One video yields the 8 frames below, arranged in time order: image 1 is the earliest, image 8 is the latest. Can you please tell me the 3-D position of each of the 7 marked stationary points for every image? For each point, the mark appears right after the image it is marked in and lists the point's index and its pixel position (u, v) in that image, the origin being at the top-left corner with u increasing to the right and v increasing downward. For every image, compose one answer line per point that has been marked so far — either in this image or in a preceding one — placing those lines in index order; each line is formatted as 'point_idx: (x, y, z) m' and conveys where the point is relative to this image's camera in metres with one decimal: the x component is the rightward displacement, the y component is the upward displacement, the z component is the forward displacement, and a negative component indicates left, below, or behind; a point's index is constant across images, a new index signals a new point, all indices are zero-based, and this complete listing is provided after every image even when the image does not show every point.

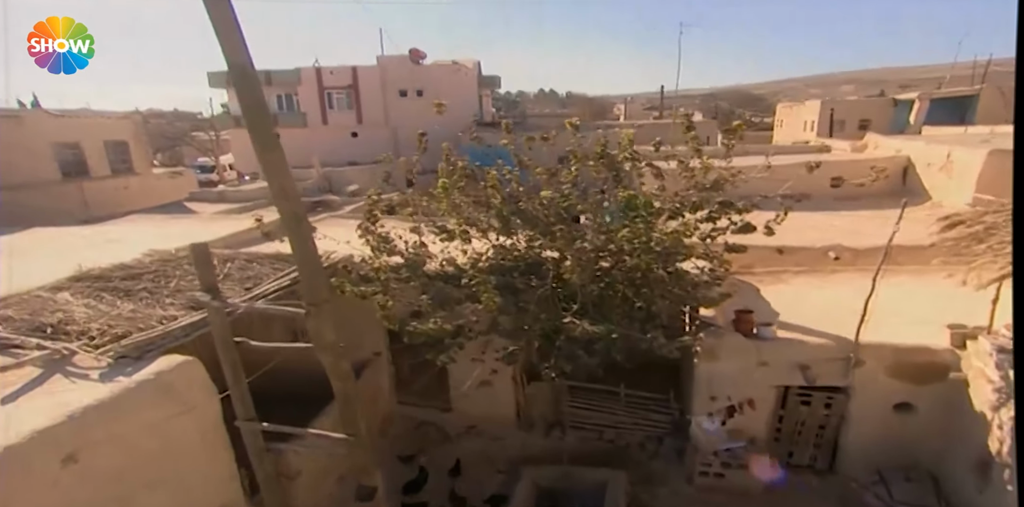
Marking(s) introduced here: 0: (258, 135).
0: (-1.6, +0.7, +3.3) m
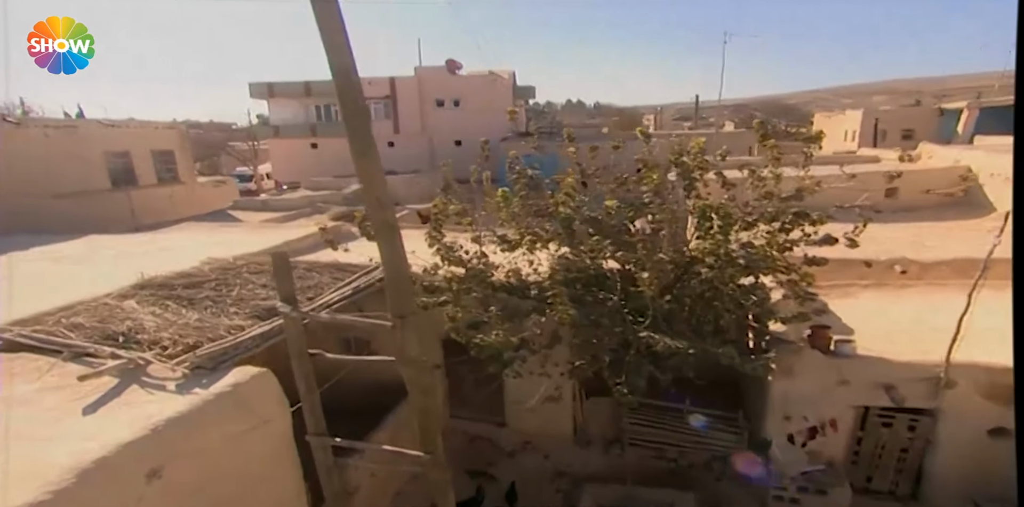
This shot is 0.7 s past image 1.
0: (-1.0, +0.7, +3.2) m
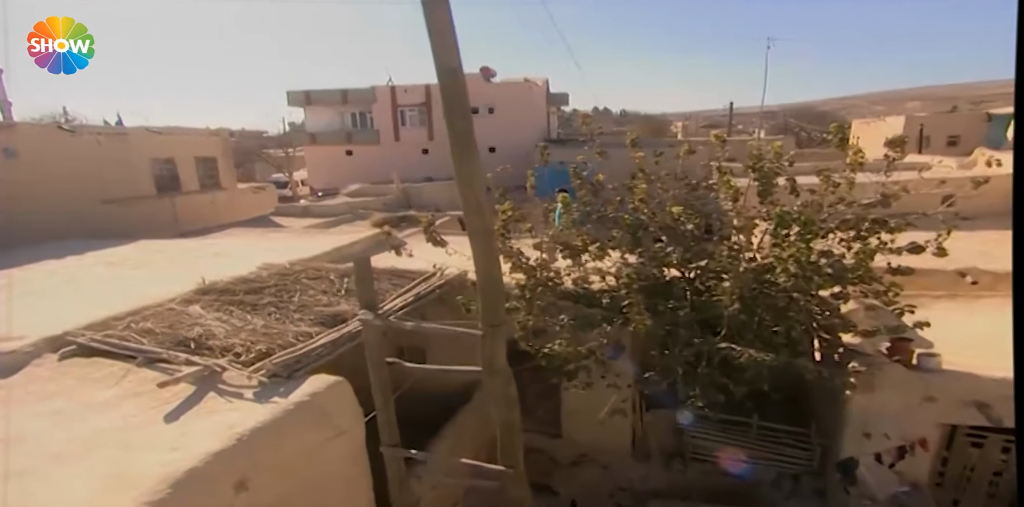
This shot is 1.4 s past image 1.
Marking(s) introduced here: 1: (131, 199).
0: (-0.3, +0.6, +3.1) m
1: (-8.6, +1.2, +11.8) m
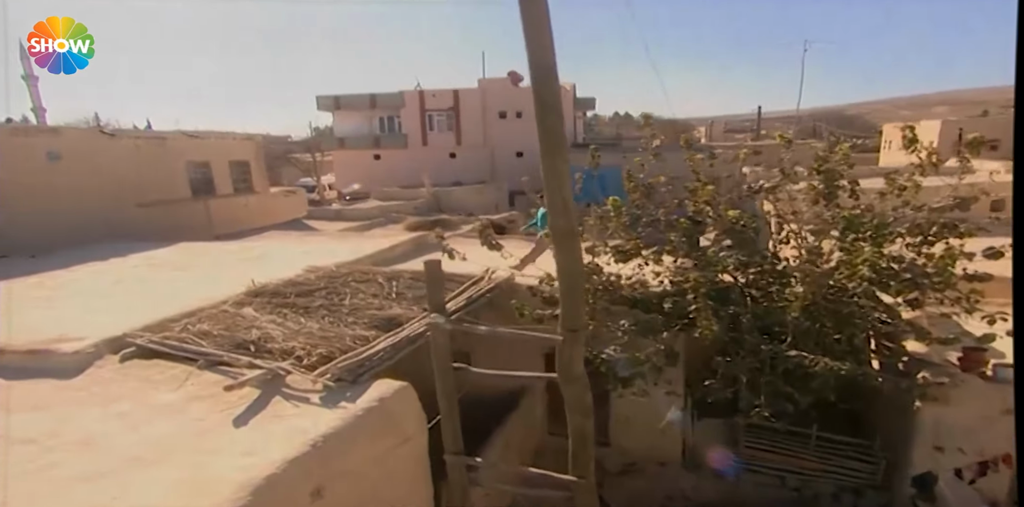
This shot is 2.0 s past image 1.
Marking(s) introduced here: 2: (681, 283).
0: (+0.2, +0.6, +3.0) m
1: (-7.8, +1.2, +11.9) m
2: (+1.8, -0.3, +5.6) m
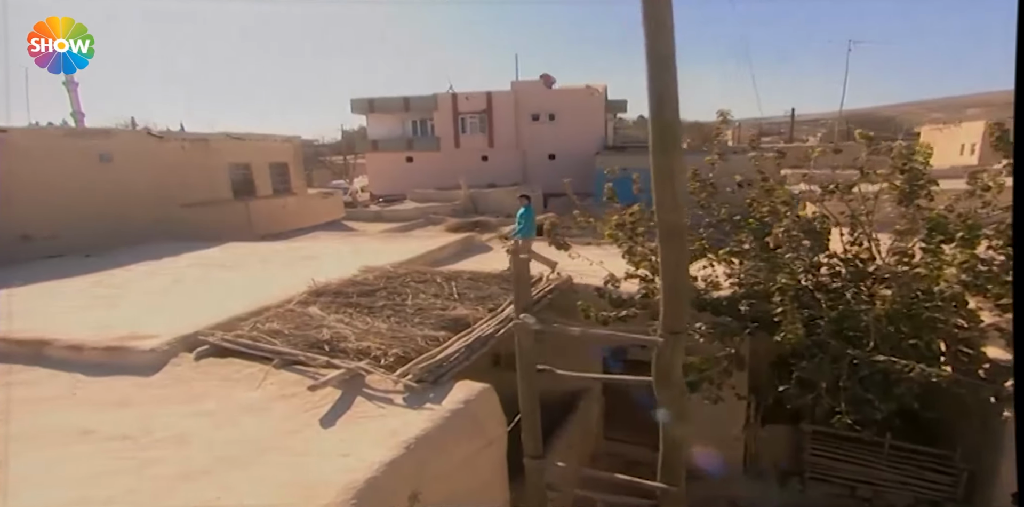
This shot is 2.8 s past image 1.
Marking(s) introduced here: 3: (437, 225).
0: (+0.8, +0.7, +2.9) m
1: (-6.9, +1.2, +12.1) m
2: (+2.5, -0.3, +5.4) m
3: (-1.7, +0.6, +11.7) m
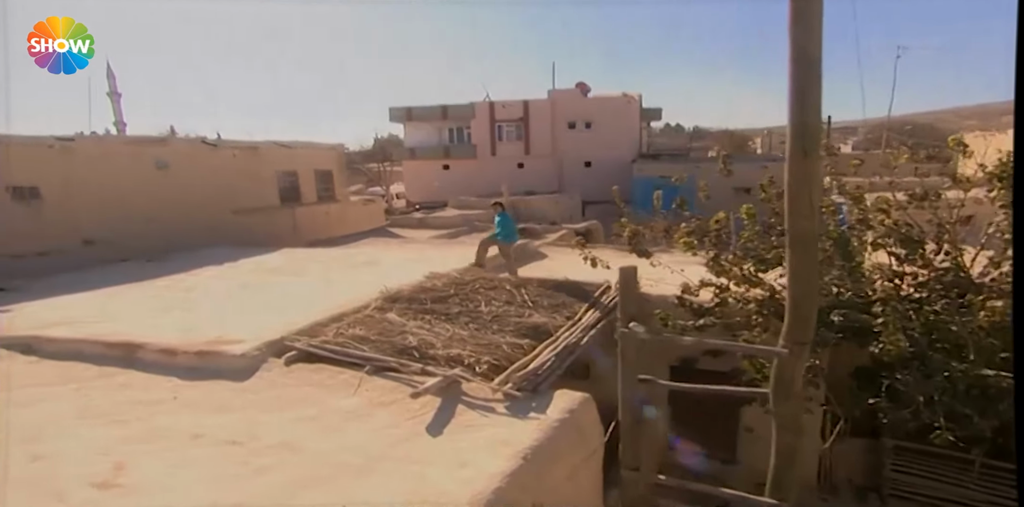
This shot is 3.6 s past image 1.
0: (+1.5, +0.6, +2.8) m
1: (-5.9, +1.0, +12.2) m
2: (+3.3, -0.4, +5.3) m
3: (-0.7, +0.5, +11.7) m
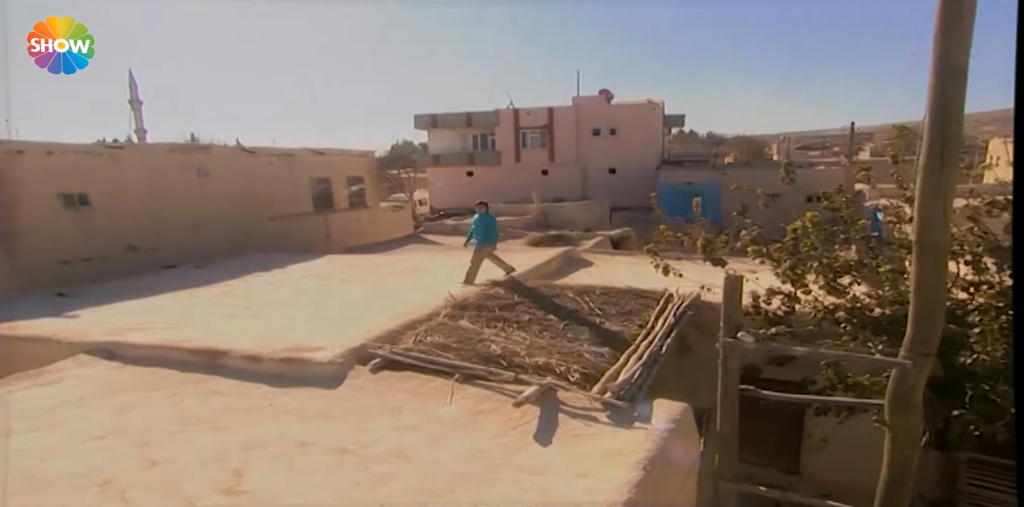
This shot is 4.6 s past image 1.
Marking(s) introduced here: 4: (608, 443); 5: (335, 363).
0: (+2.2, +0.6, +2.8) m
1: (-5.1, +0.9, +12.3) m
2: (+4.1, -0.5, +5.2) m
3: (+0.1, +0.3, +11.7) m
4: (+0.6, -1.2, +3.4) m
5: (-1.5, -0.9, +4.4) m
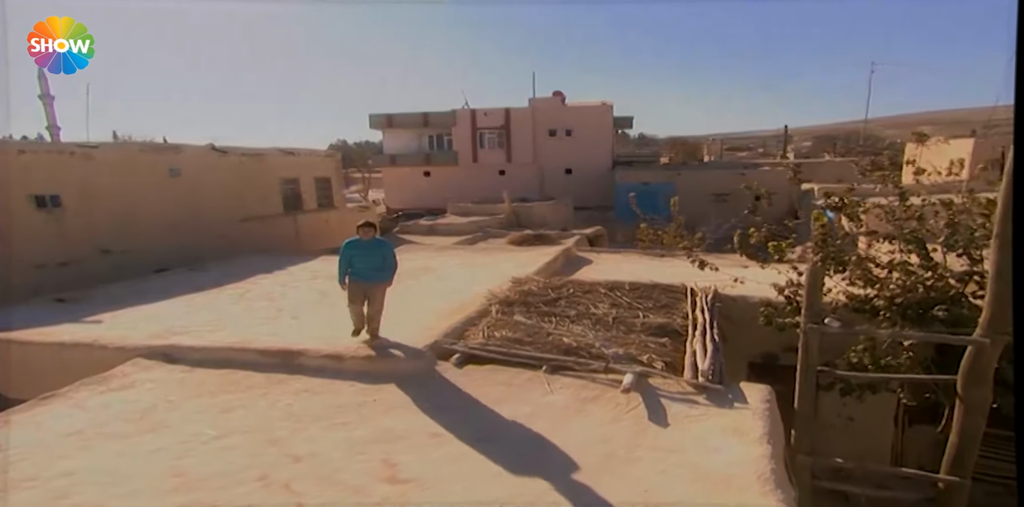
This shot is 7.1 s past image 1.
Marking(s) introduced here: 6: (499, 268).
0: (+3.1, +0.6, +3.3) m
1: (-5.5, +0.8, +11.7) m
2: (+4.6, -0.4, +6.0) m
3: (-0.3, +0.3, +11.8) m
4: (+1.5, -1.2, +3.7) m
5: (-0.8, -0.9, +4.4) m
6: (-0.3, -0.2, +8.3) m
